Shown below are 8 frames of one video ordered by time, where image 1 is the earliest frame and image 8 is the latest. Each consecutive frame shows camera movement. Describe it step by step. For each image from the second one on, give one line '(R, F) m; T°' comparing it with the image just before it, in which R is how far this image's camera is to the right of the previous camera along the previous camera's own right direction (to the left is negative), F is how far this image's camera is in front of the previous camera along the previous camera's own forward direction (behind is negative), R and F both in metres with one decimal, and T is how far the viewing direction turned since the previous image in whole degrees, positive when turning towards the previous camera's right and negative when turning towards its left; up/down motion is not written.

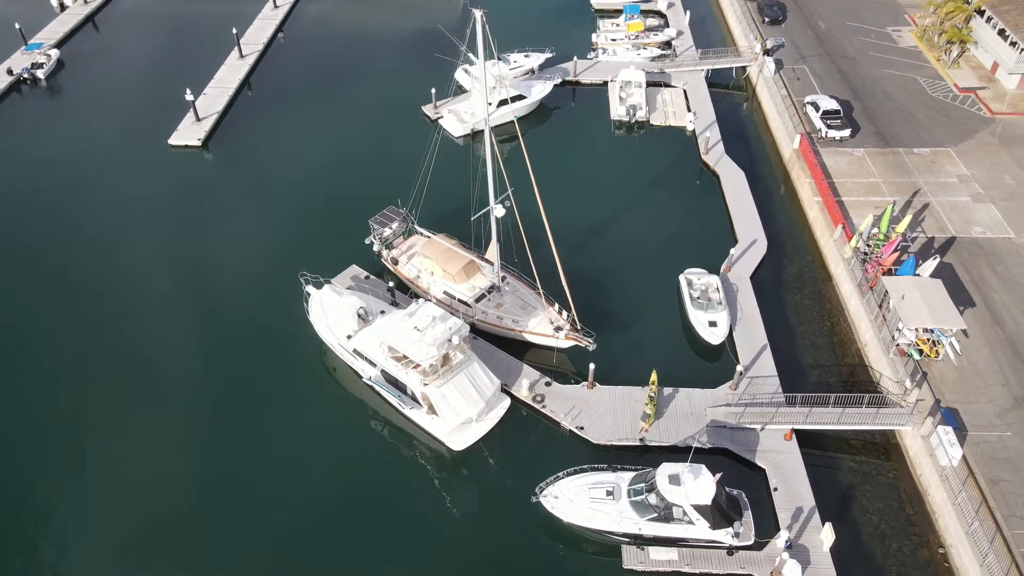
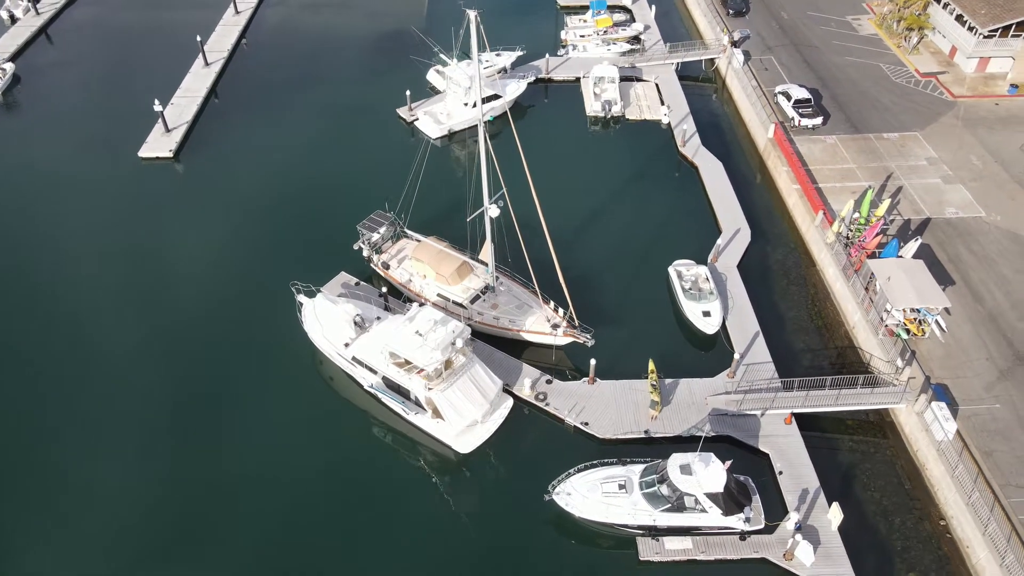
(-1.4, 0.0) m; +3°
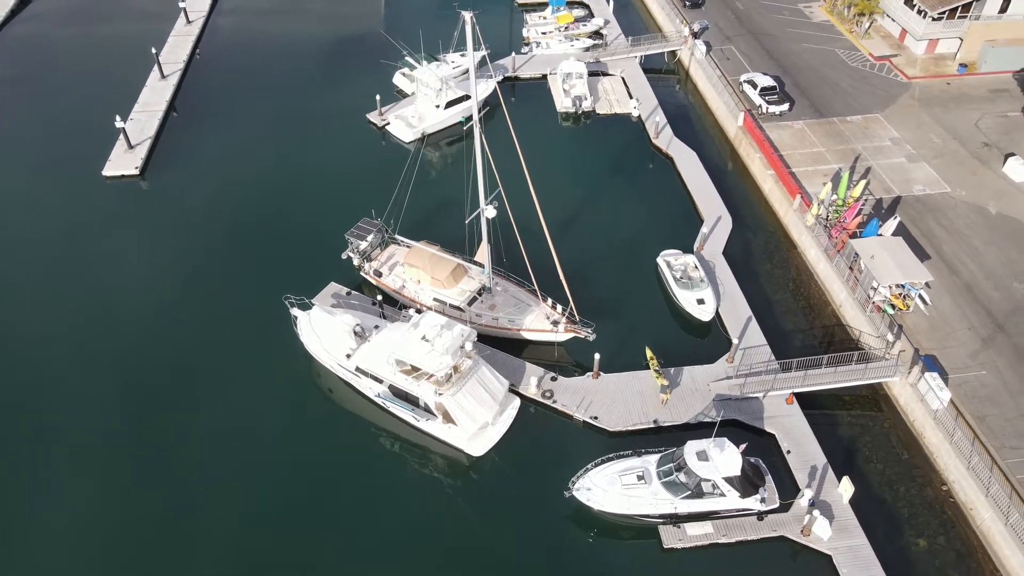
(-2.0, +0.1) m; +4°
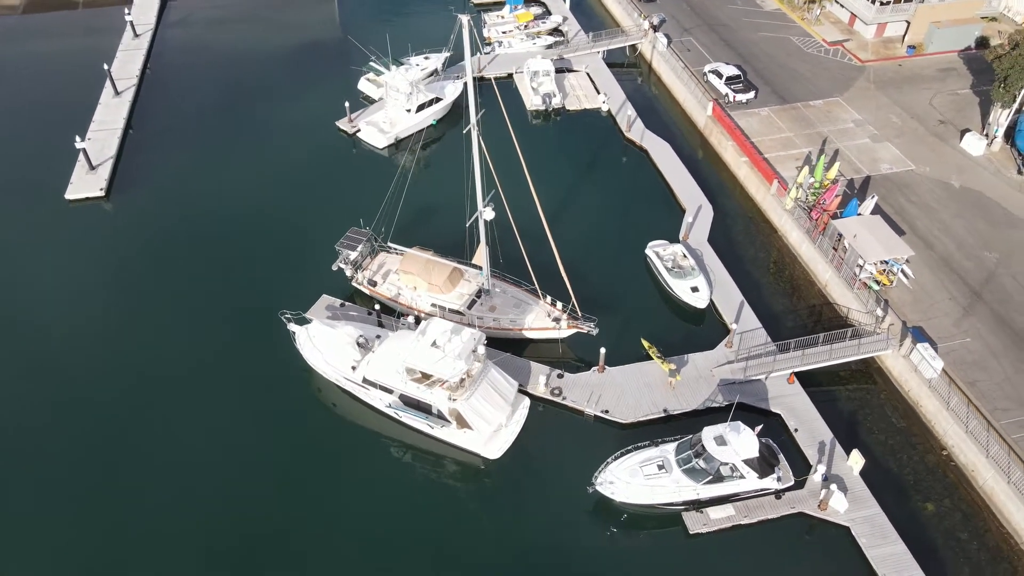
(-2.2, +0.1) m; +4°
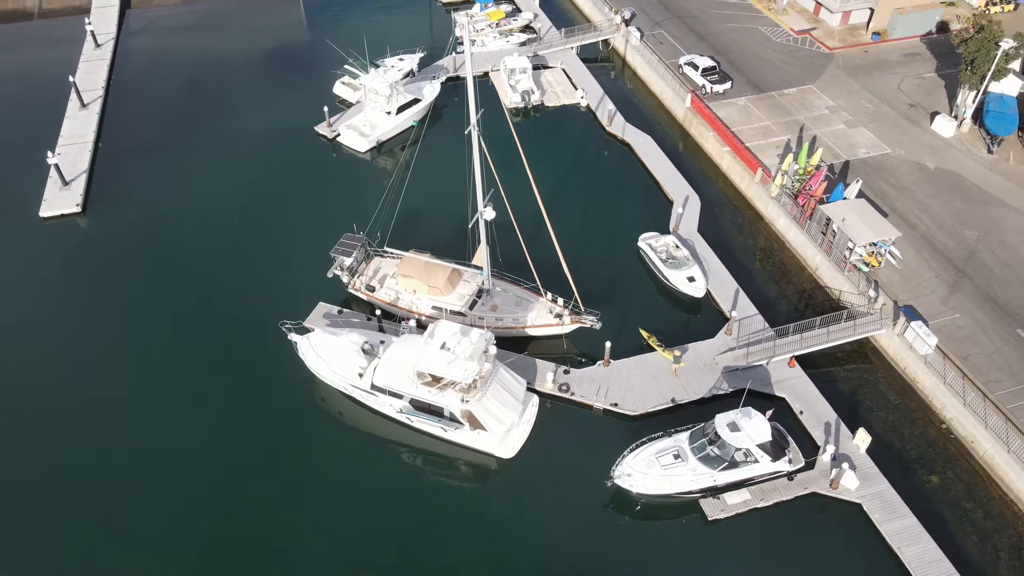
(-1.7, +0.1) m; +3°
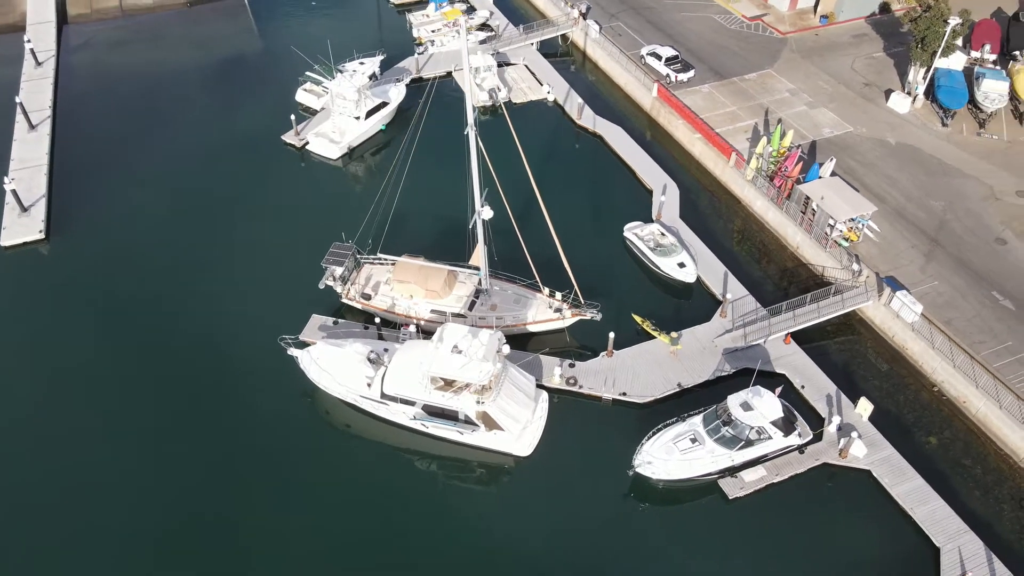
(-2.3, +0.1) m; +4°
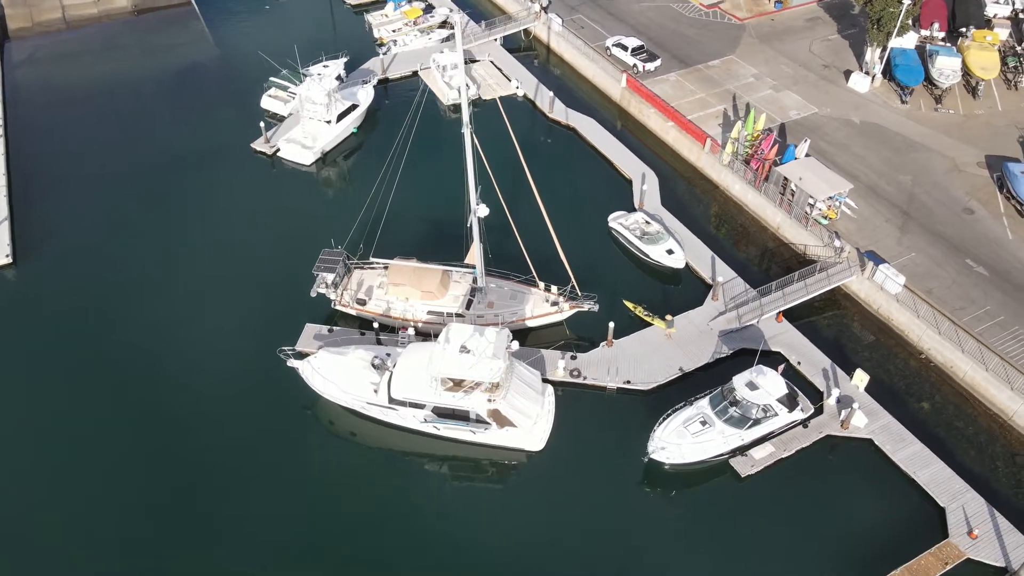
(-1.9, +0.1) m; +4°
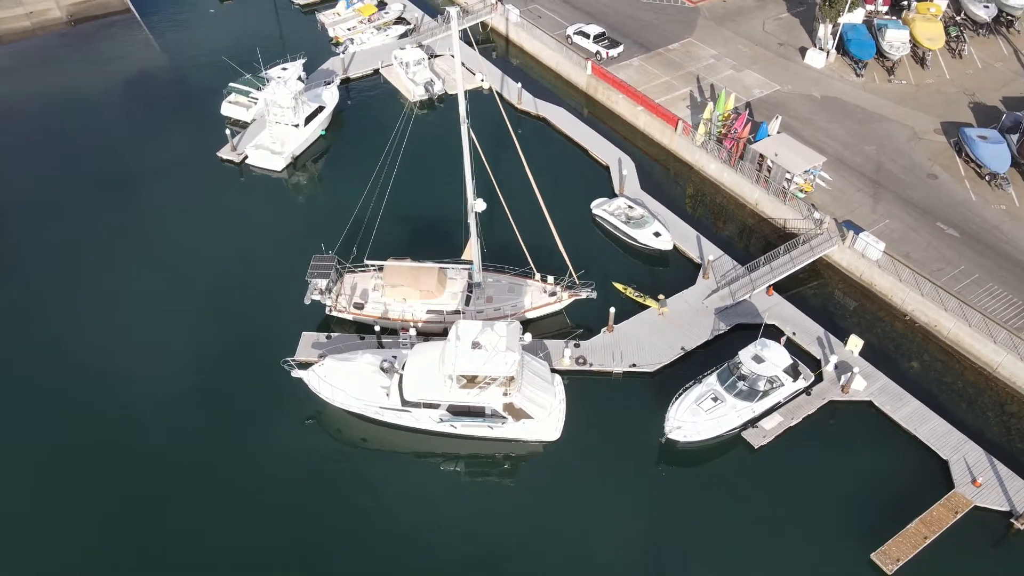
(-2.3, +0.1) m; +4°
